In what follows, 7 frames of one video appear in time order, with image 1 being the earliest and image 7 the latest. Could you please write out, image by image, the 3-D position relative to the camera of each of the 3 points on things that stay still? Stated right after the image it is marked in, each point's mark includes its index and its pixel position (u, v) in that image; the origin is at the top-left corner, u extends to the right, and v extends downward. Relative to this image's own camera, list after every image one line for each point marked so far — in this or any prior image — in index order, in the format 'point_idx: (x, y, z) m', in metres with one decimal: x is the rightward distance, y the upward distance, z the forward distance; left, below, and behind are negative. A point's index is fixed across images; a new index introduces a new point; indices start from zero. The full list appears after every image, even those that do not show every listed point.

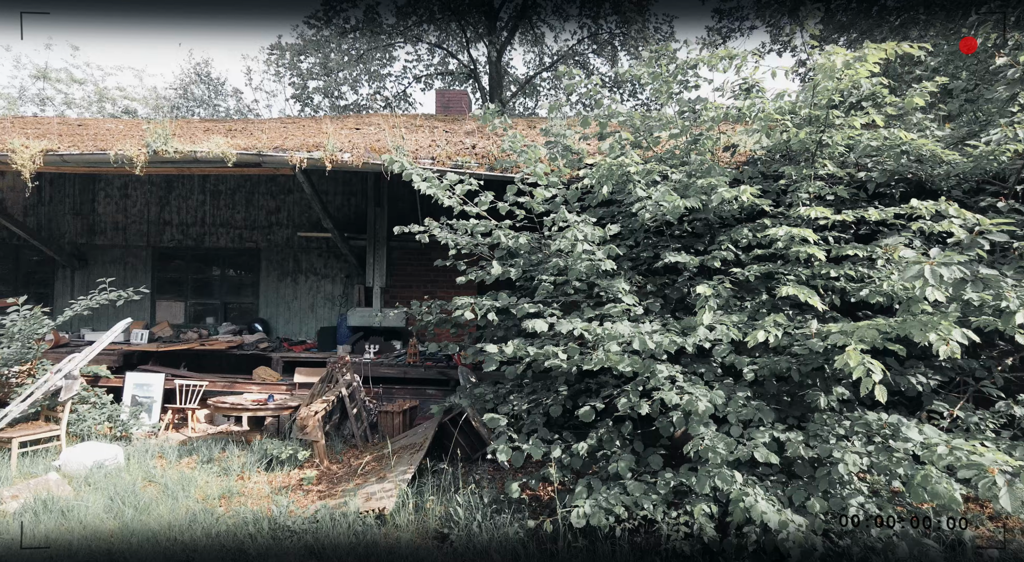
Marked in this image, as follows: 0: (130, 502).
0: (-2.8, -1.6, +4.6) m
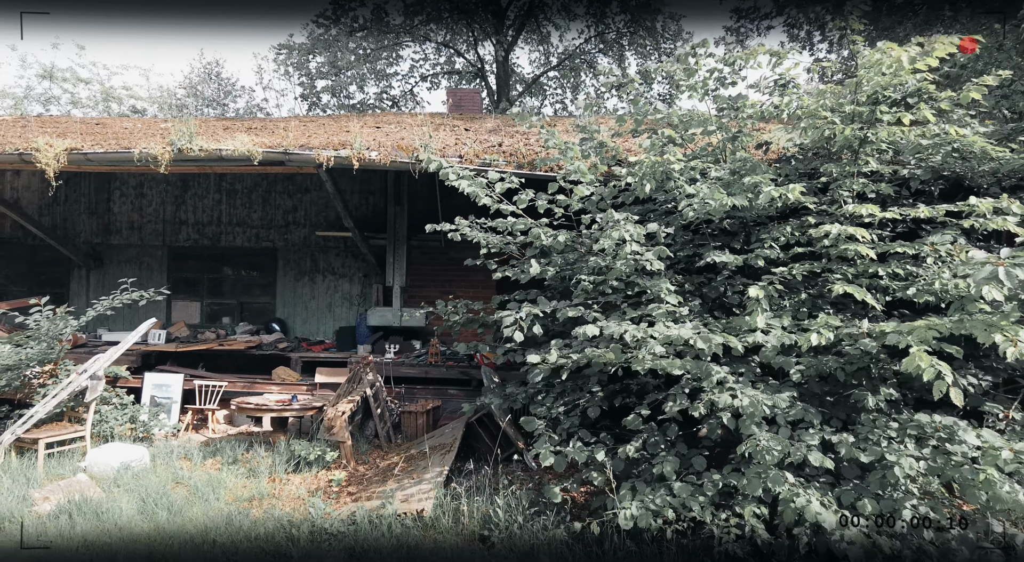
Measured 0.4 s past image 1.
0: (-2.5, -1.6, +4.5) m
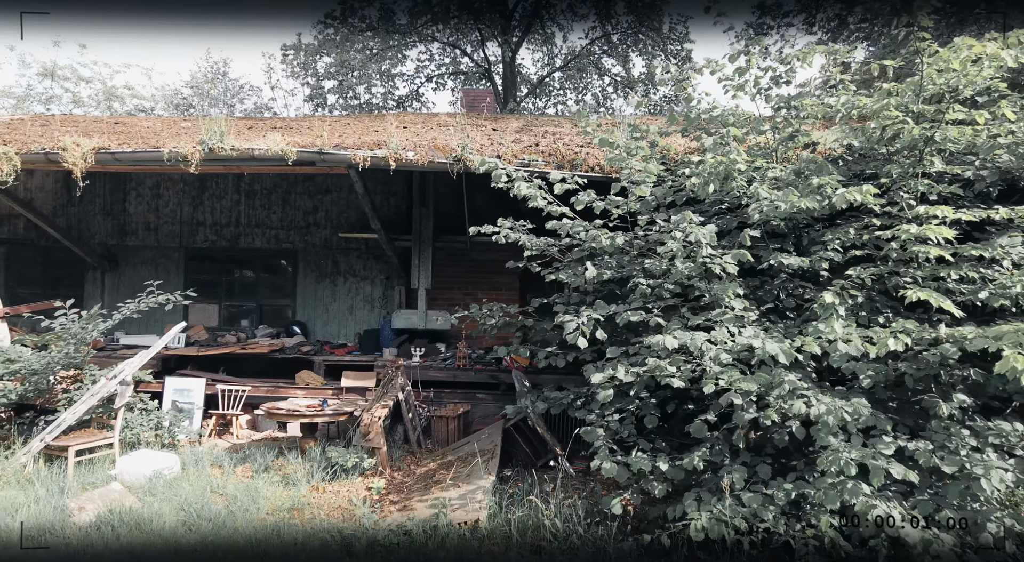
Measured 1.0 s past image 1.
0: (-2.2, -1.6, +4.4) m
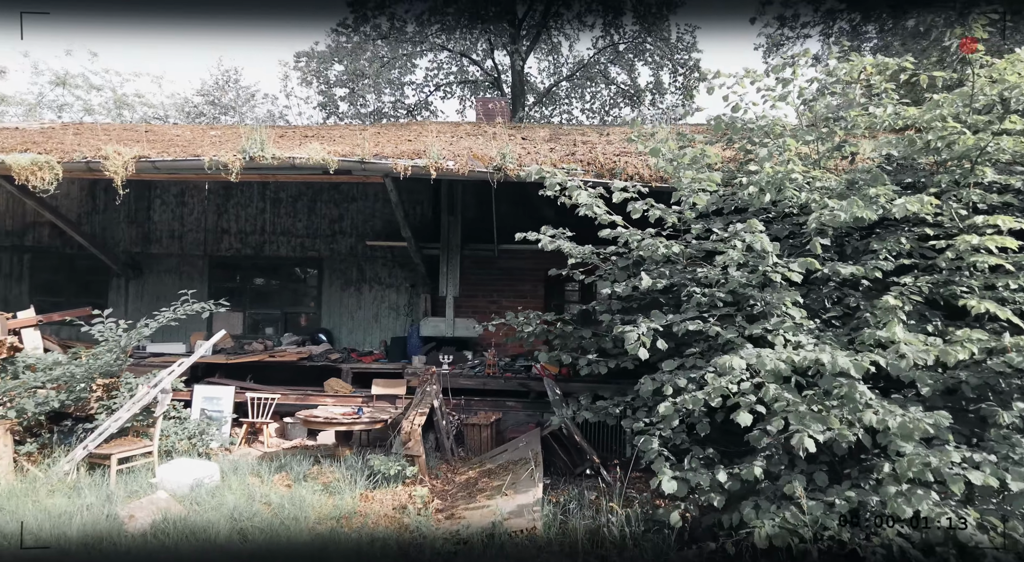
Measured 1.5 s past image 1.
0: (-1.8, -1.7, +4.4) m
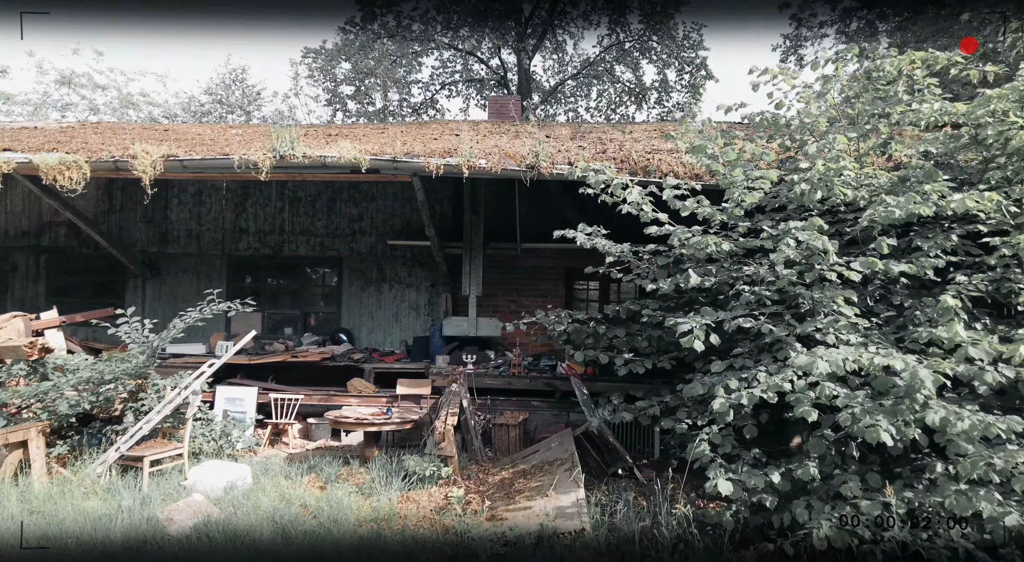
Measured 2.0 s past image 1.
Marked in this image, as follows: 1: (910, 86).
0: (-1.5, -1.7, +4.4) m
1: (+2.9, +1.4, +4.6) m
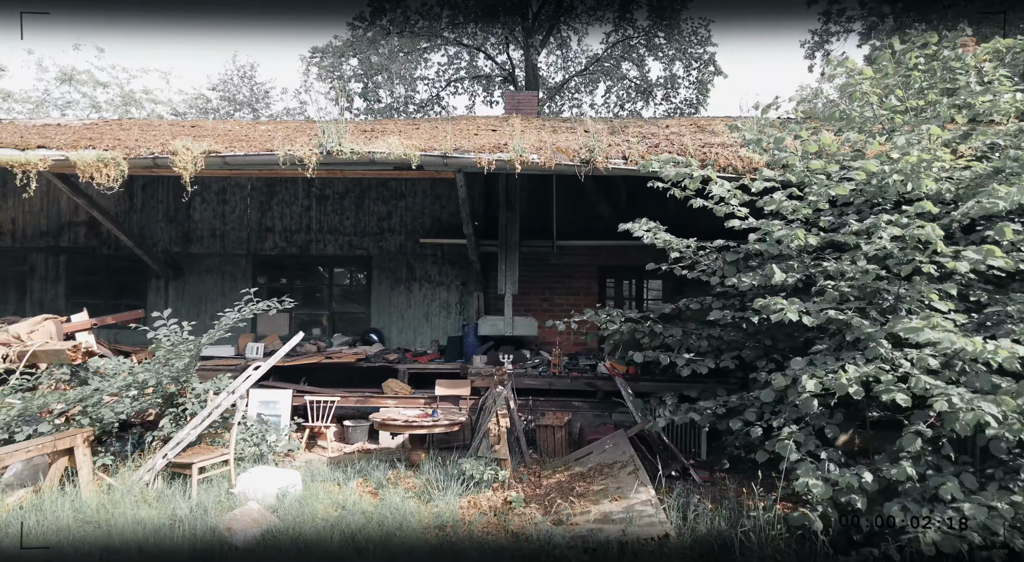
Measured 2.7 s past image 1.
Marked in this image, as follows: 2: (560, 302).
0: (-1.0, -1.7, +4.2) m
1: (+3.4, +1.5, +4.5) m
2: (+0.6, -0.3, +8.1) m
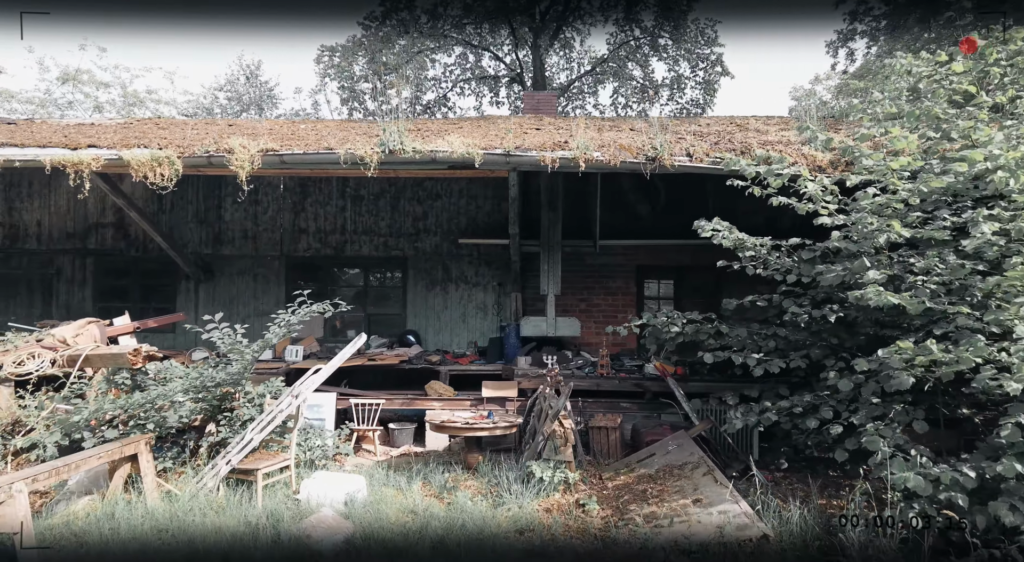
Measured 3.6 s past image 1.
0: (-0.4, -1.7, +4.1) m
1: (+4.0, +1.5, +4.5) m
2: (+1.2, -0.3, +8.1) m
